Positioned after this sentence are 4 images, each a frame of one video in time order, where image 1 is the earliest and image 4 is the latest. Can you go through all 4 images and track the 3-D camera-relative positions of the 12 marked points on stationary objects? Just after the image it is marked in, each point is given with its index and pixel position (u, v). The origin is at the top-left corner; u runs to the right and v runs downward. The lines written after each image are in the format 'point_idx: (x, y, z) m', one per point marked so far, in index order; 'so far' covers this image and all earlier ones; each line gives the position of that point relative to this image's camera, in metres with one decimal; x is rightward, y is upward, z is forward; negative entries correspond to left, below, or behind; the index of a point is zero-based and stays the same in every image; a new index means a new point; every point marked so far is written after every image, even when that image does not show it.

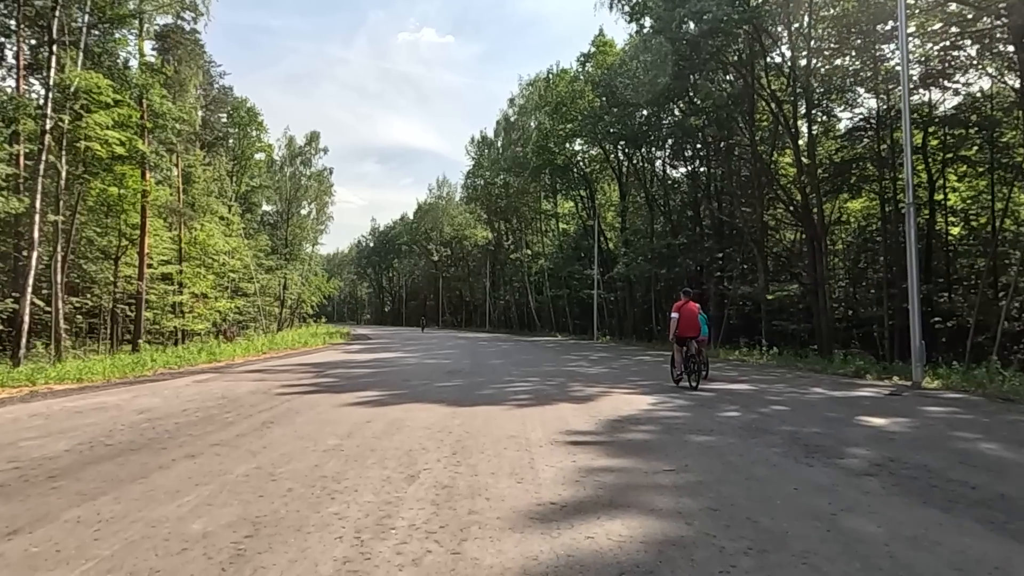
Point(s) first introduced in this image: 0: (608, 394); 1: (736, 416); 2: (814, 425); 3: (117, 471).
0: (+1.6, -1.8, +12.5) m
1: (+3.0, -1.7, +9.8) m
2: (+3.8, -1.7, +9.0) m
3: (-3.3, -1.5, +6.0) m
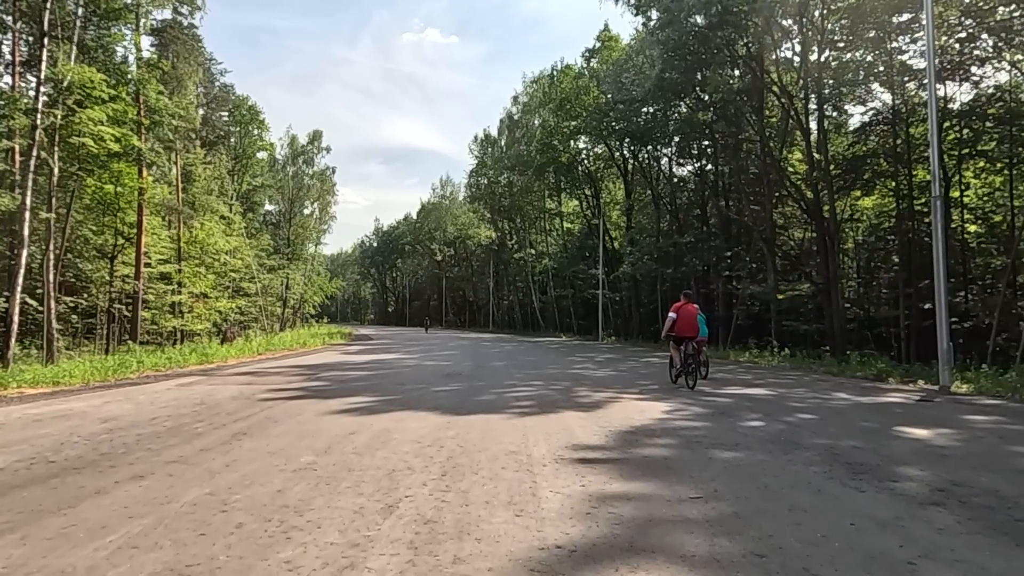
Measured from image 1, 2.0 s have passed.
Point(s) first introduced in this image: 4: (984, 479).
0: (+1.6, -1.8, +11.5) m
1: (+3.0, -1.7, +8.9) m
2: (+3.8, -1.7, +8.1) m
3: (-3.3, -1.5, +5.0) m
4: (+3.8, -1.5, +5.8) m
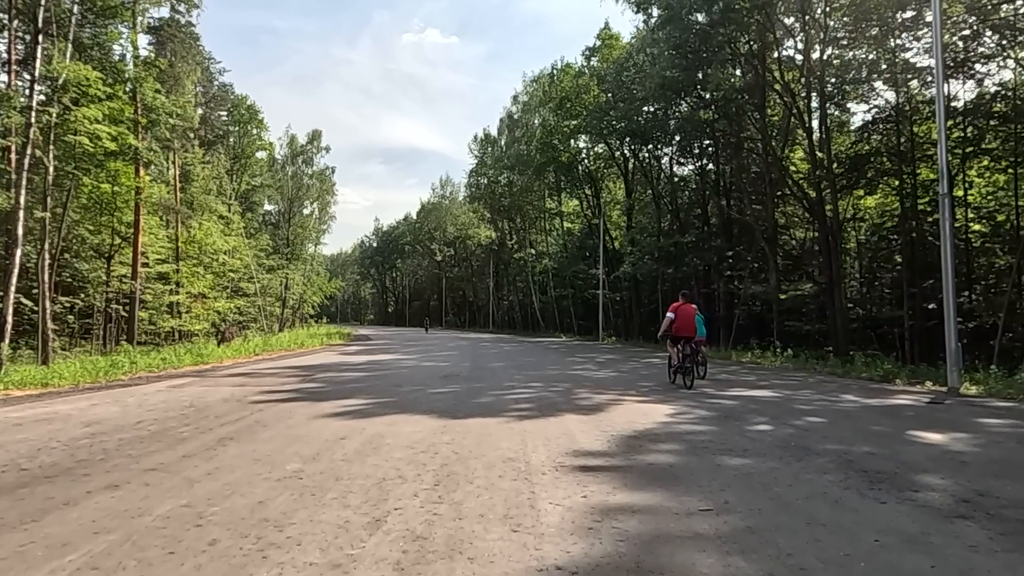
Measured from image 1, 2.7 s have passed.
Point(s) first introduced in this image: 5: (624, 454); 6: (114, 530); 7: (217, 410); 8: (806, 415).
0: (+1.6, -1.7, +11.2) m
1: (+3.0, -1.7, +8.5) m
2: (+3.7, -1.6, +7.7) m
3: (-3.3, -1.5, +4.7) m
4: (+3.8, -1.5, +5.5) m
5: (+1.0, -1.5, +6.7) m
6: (-2.3, -1.4, +4.3) m
7: (-4.2, -1.7, +10.3) m
8: (+4.1, -1.8, +10.2) m
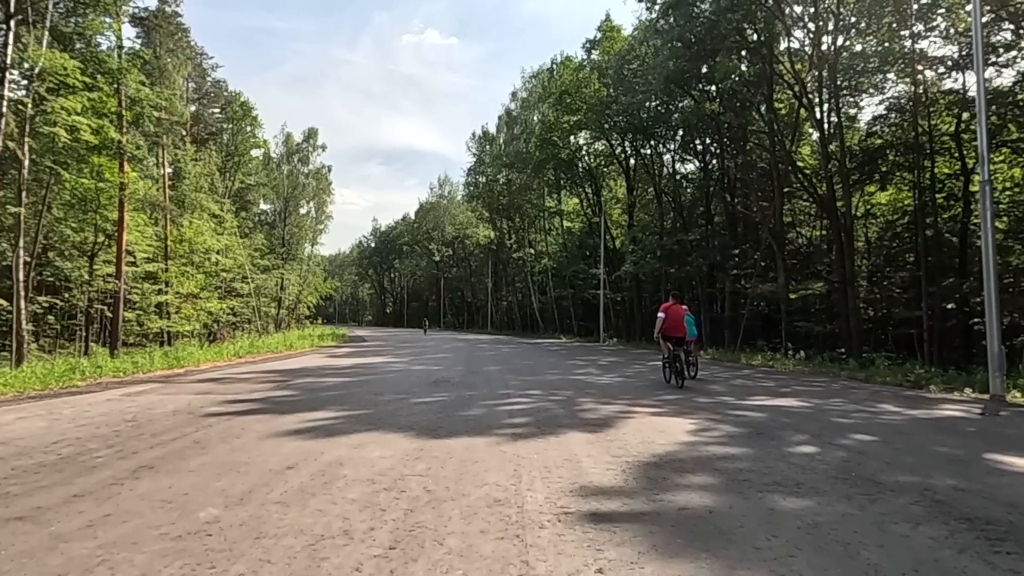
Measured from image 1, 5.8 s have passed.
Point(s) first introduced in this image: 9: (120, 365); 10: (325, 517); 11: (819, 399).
0: (+1.5, -1.7, +9.7) m
1: (+2.9, -1.6, +7.0) m
2: (+3.7, -1.6, +6.2) m
3: (-3.4, -1.4, +3.2) m
4: (+3.7, -1.4, +3.9) m
5: (+1.0, -1.5, +5.2) m
6: (-2.4, -1.3, +2.7) m
7: (-4.3, -1.7, +8.8) m
8: (+4.0, -1.7, +8.6) m
9: (-10.6, -2.1, +19.8) m
10: (-1.2, -1.4, +4.6) m
11: (+5.5, -2.0, +13.1) m
